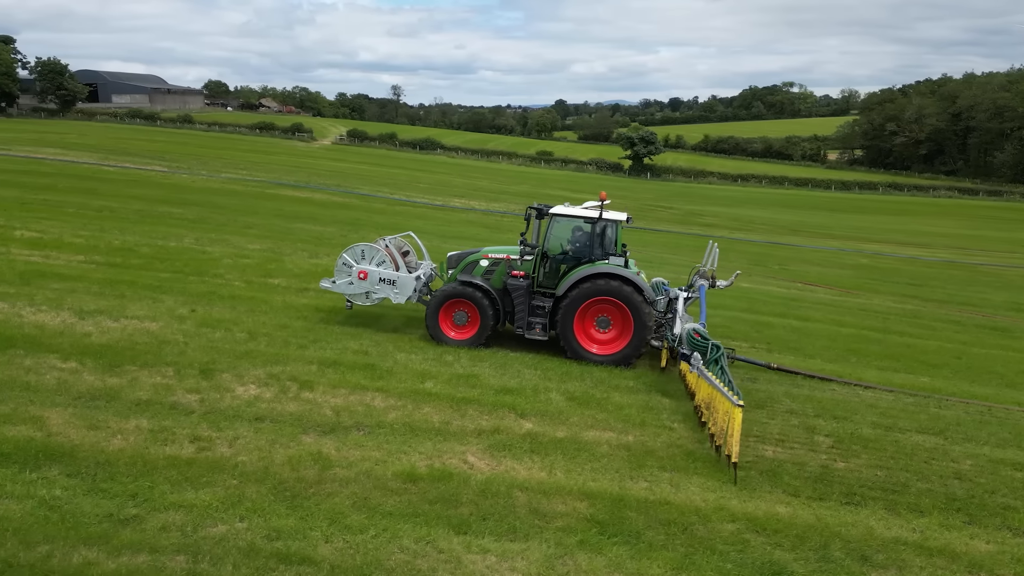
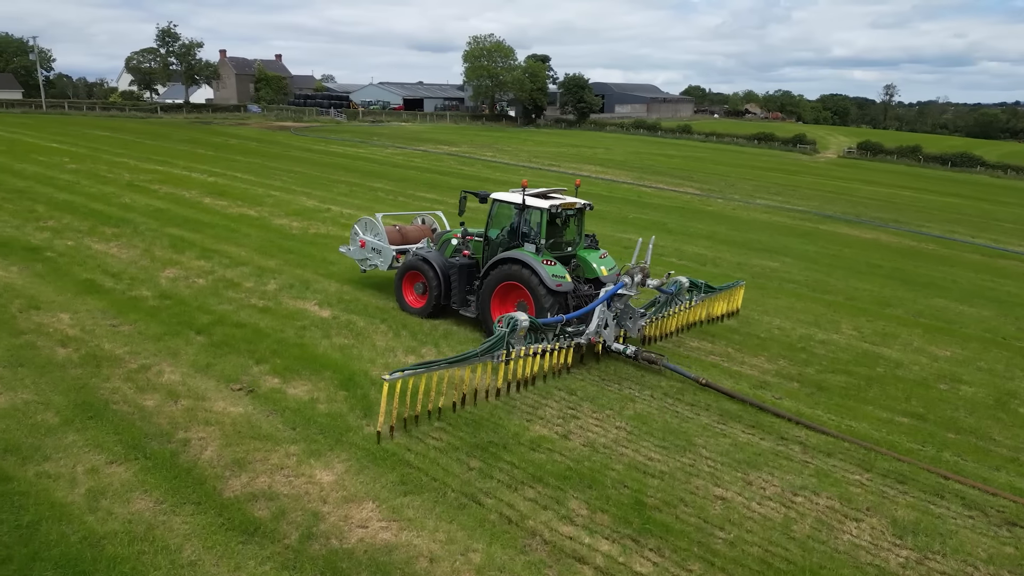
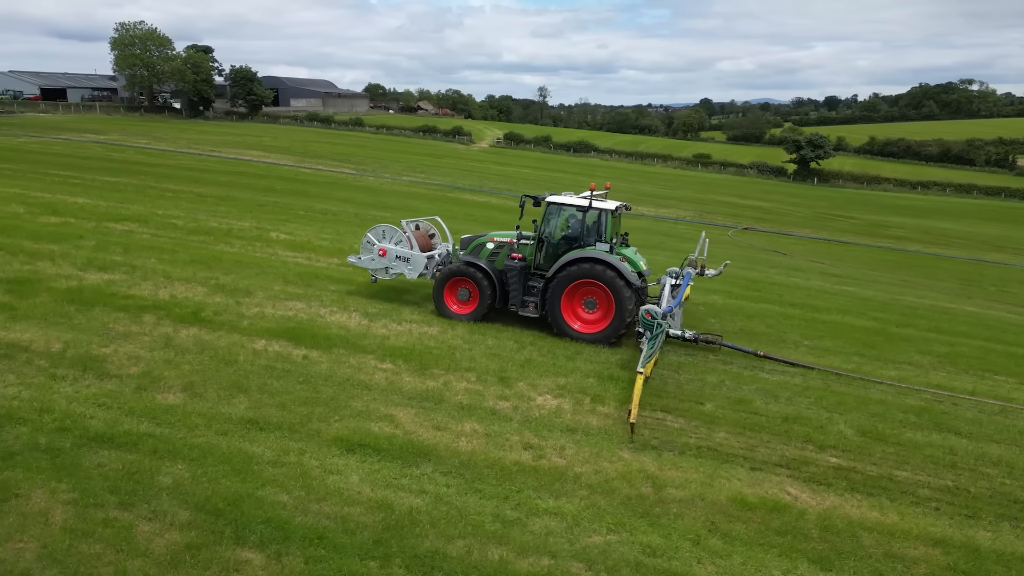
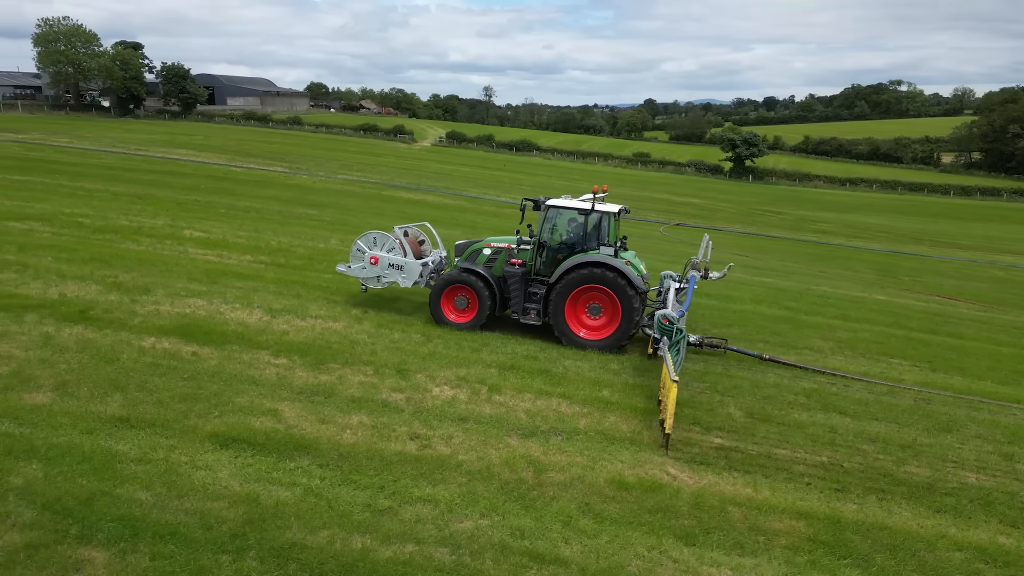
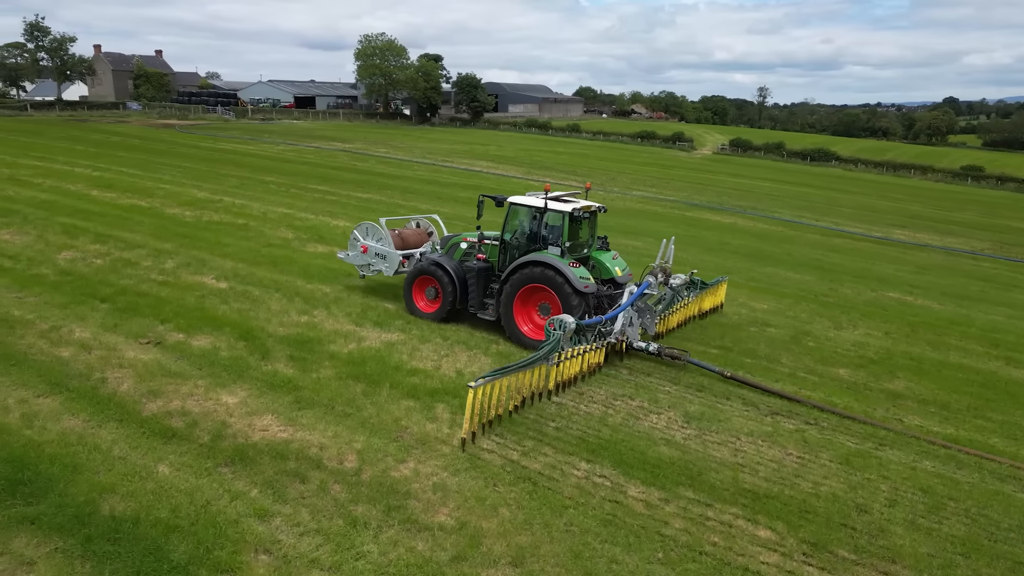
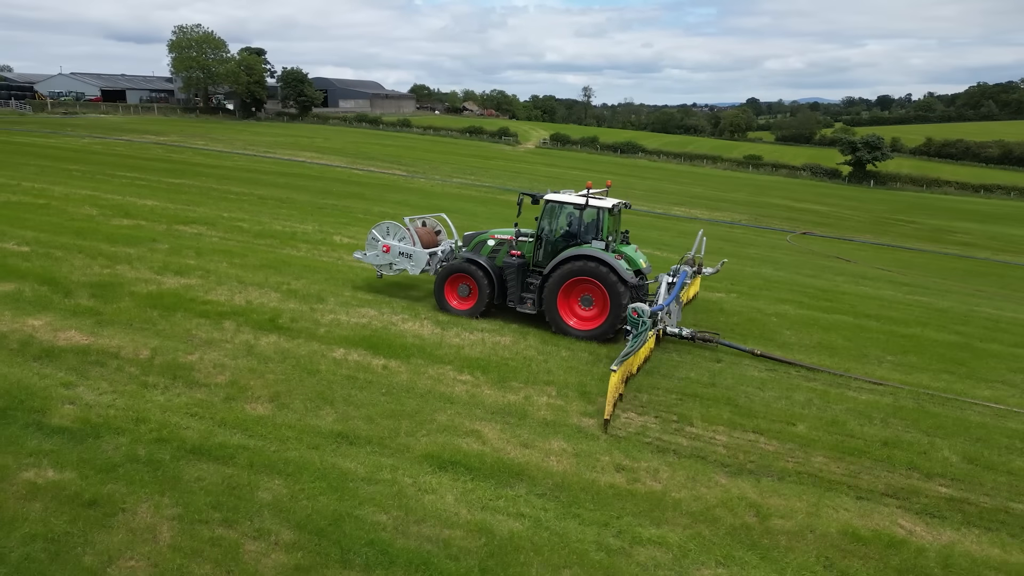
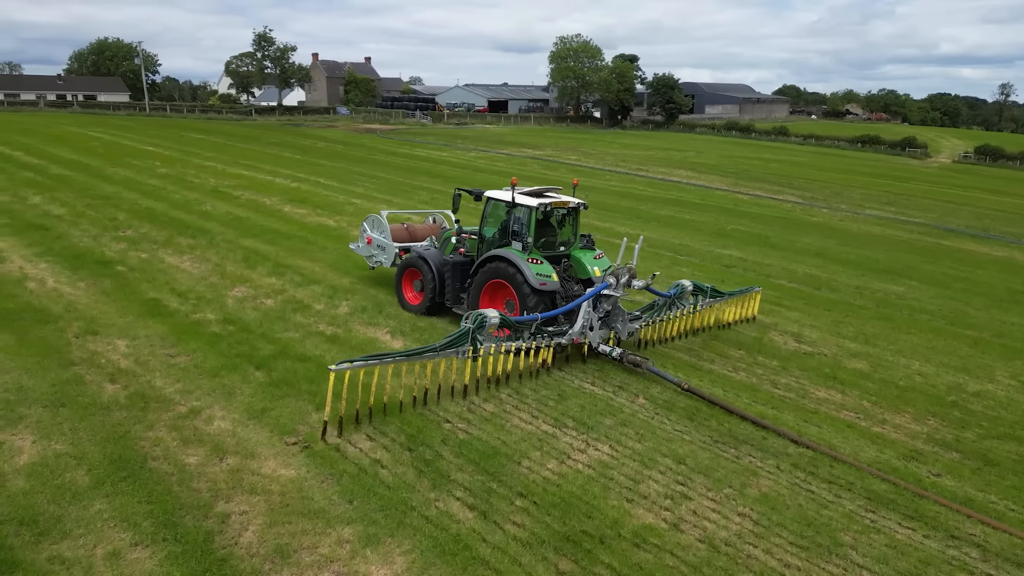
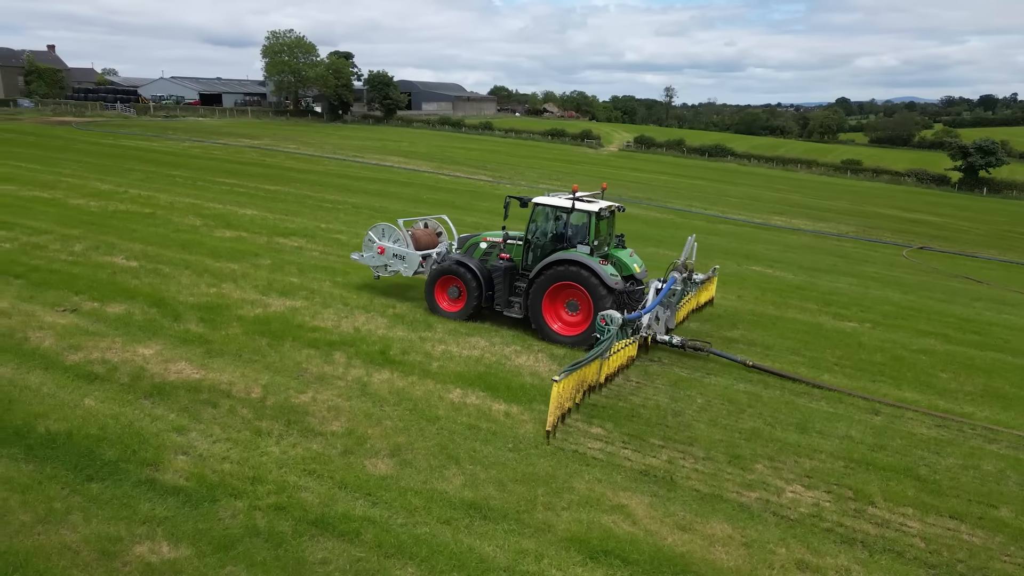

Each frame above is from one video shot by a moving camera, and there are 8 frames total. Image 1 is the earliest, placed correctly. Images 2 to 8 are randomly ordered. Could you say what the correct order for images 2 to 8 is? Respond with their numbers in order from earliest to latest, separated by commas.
4, 3, 6, 8, 5, 2, 7
